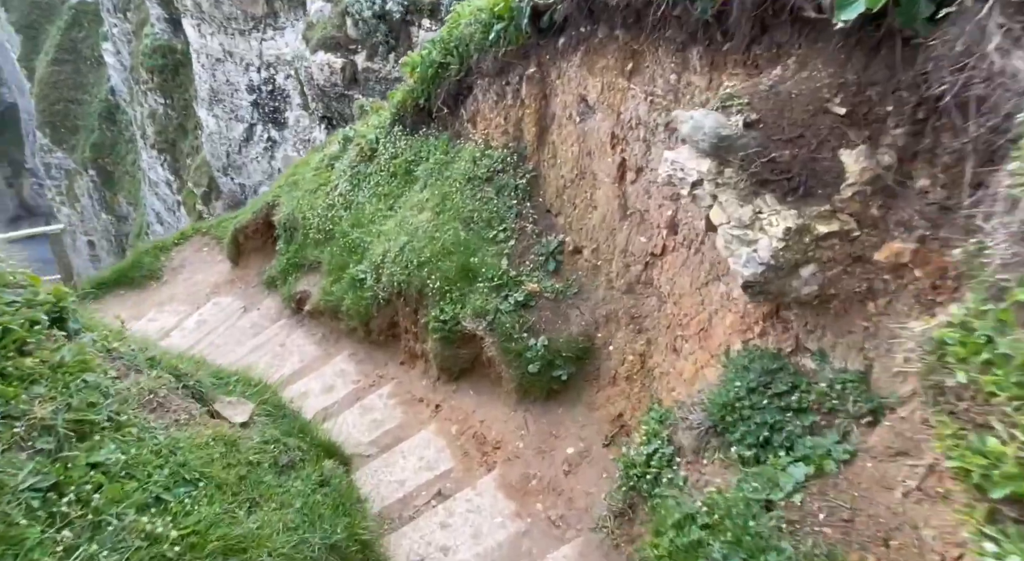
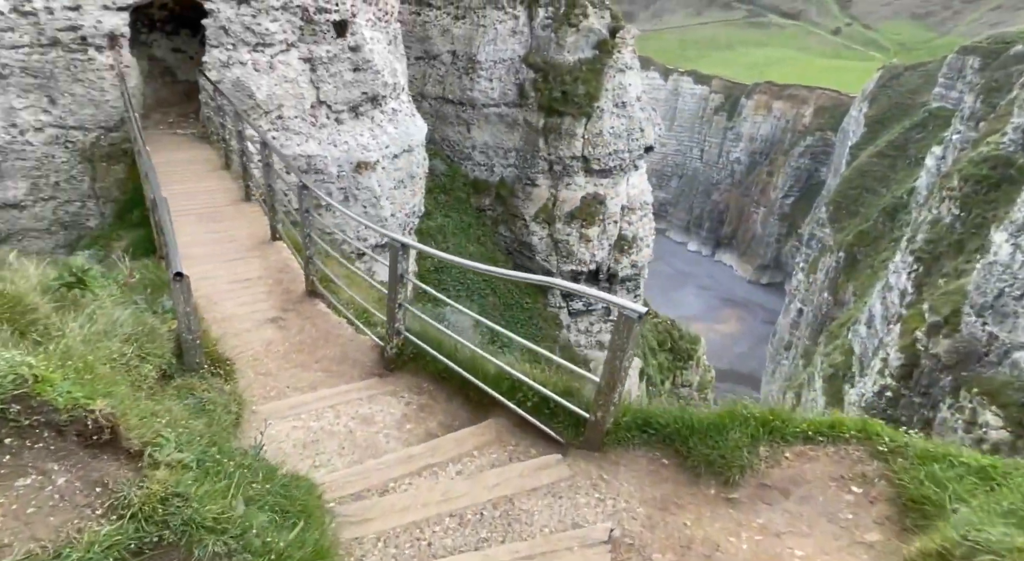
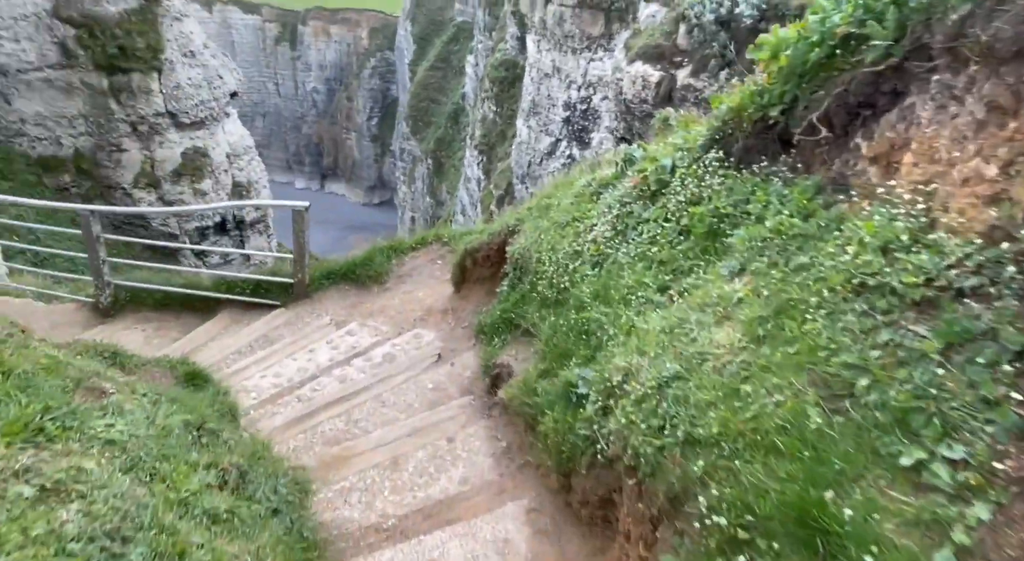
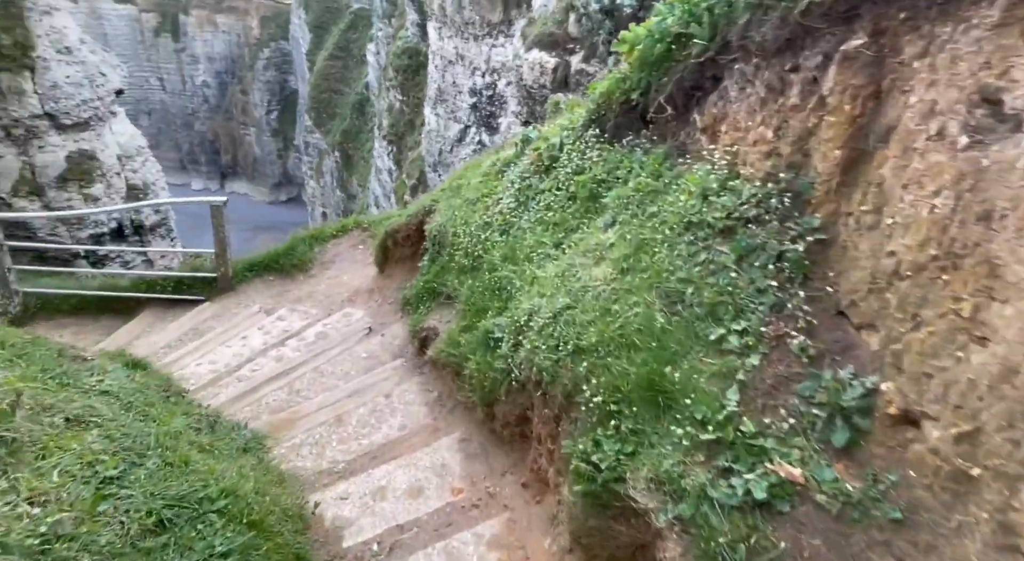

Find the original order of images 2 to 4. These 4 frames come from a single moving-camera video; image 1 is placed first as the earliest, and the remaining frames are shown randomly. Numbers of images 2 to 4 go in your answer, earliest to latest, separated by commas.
4, 3, 2
